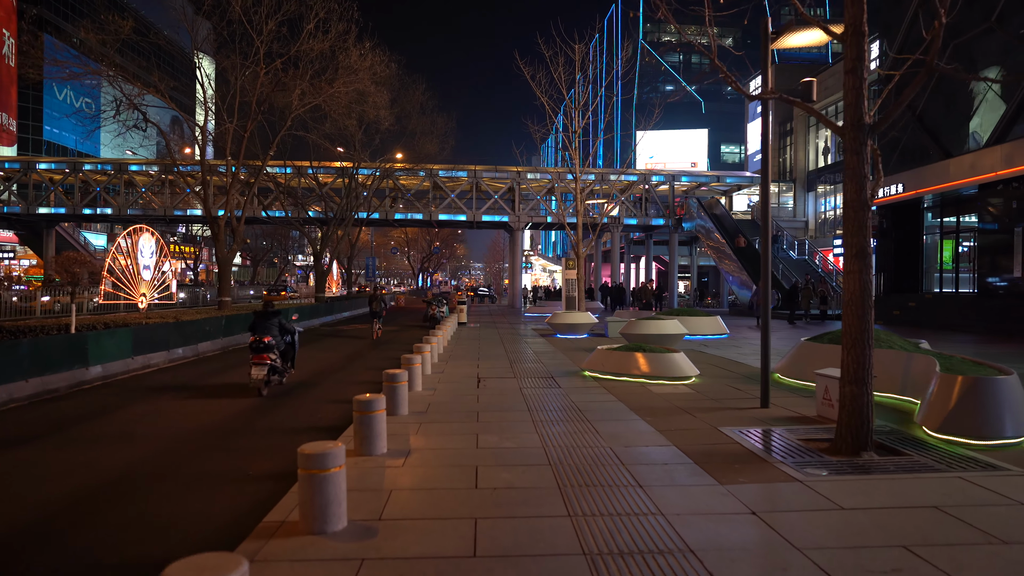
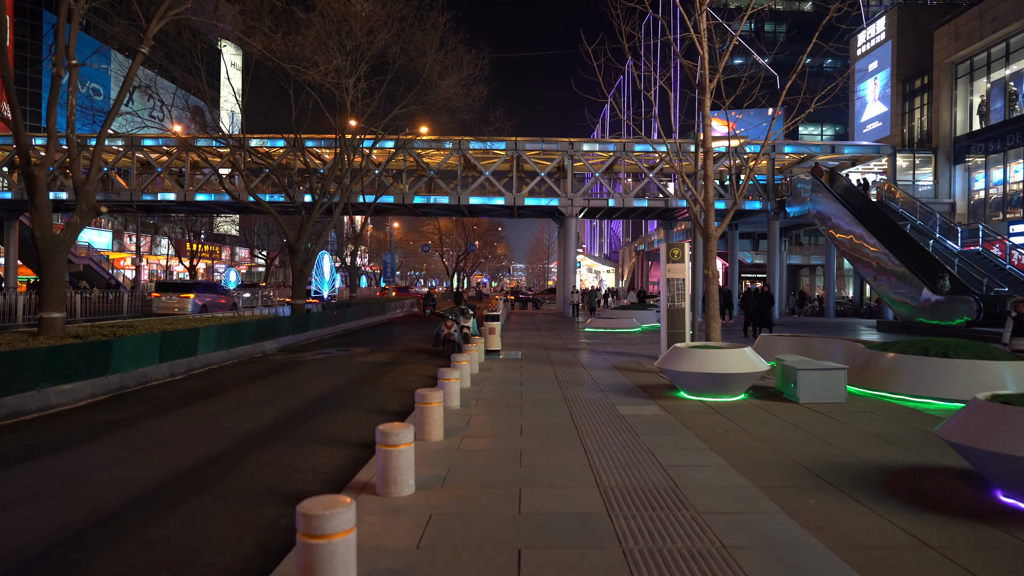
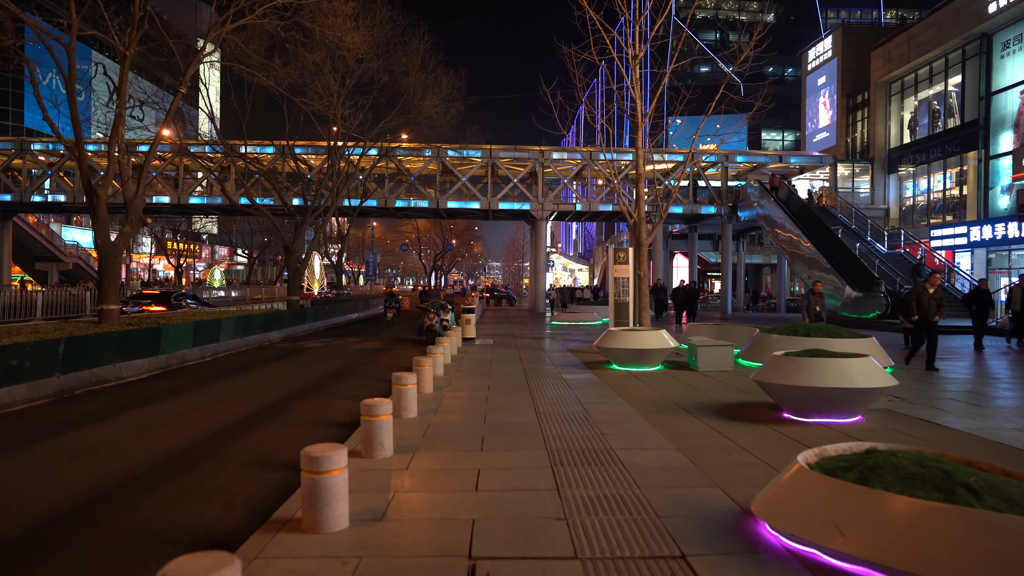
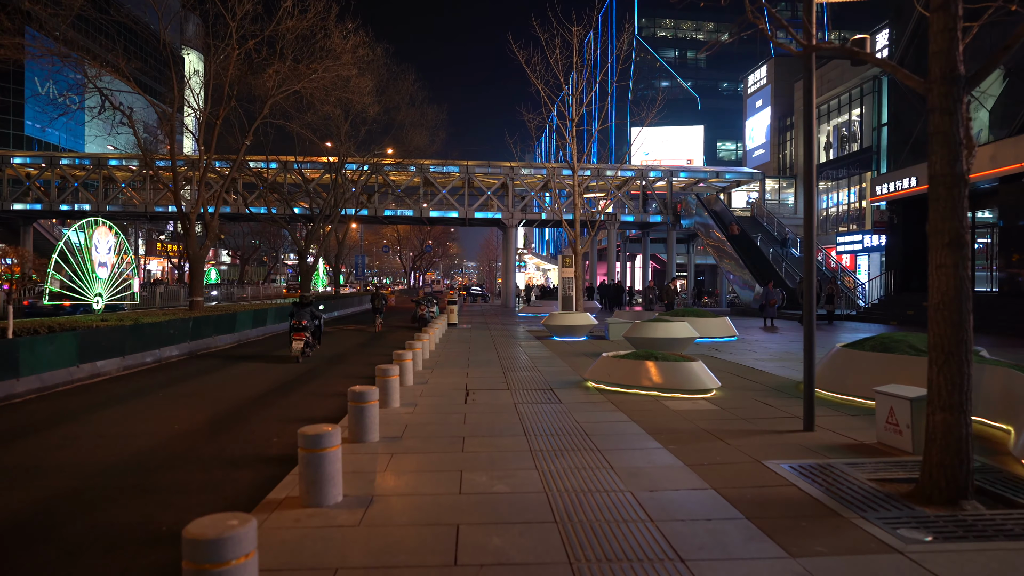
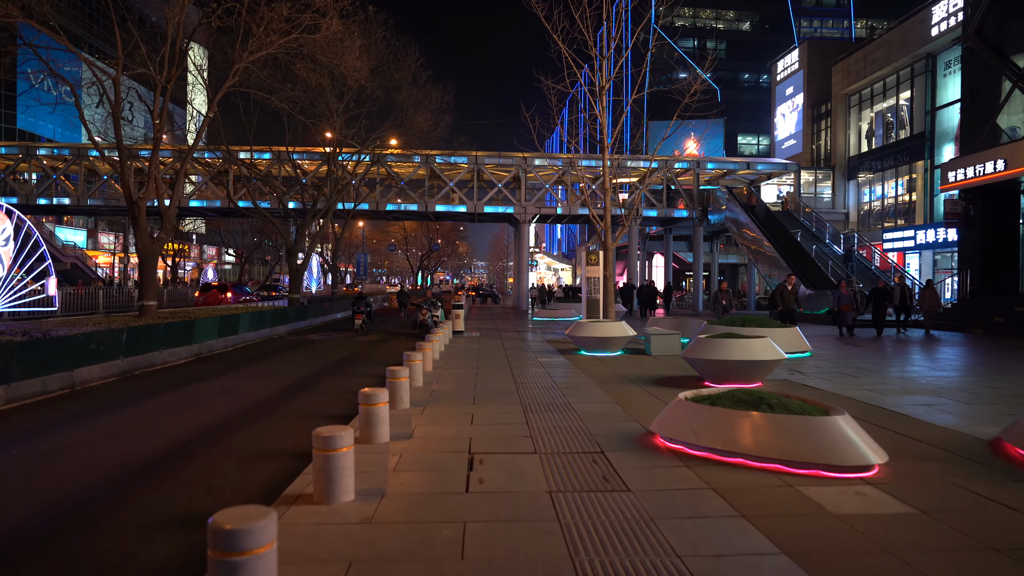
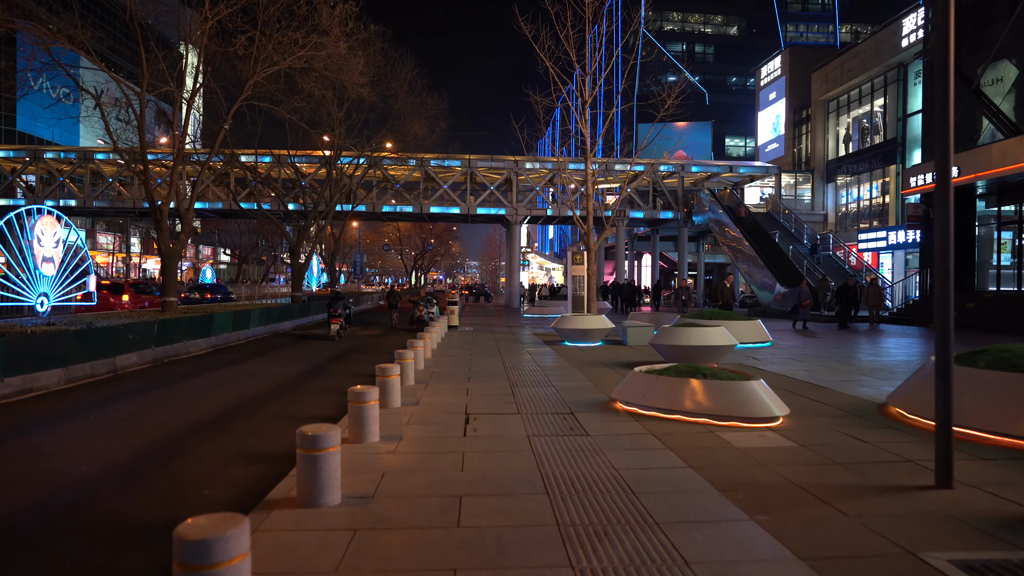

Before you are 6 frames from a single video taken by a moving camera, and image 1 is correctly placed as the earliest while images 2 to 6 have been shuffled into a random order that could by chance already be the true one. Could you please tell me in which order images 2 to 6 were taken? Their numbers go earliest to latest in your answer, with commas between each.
4, 6, 5, 3, 2
